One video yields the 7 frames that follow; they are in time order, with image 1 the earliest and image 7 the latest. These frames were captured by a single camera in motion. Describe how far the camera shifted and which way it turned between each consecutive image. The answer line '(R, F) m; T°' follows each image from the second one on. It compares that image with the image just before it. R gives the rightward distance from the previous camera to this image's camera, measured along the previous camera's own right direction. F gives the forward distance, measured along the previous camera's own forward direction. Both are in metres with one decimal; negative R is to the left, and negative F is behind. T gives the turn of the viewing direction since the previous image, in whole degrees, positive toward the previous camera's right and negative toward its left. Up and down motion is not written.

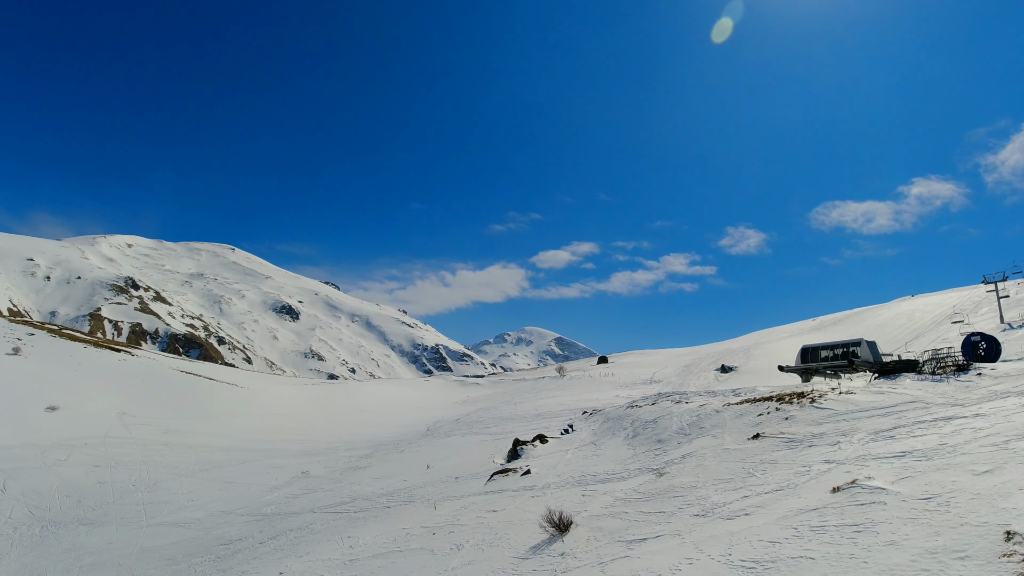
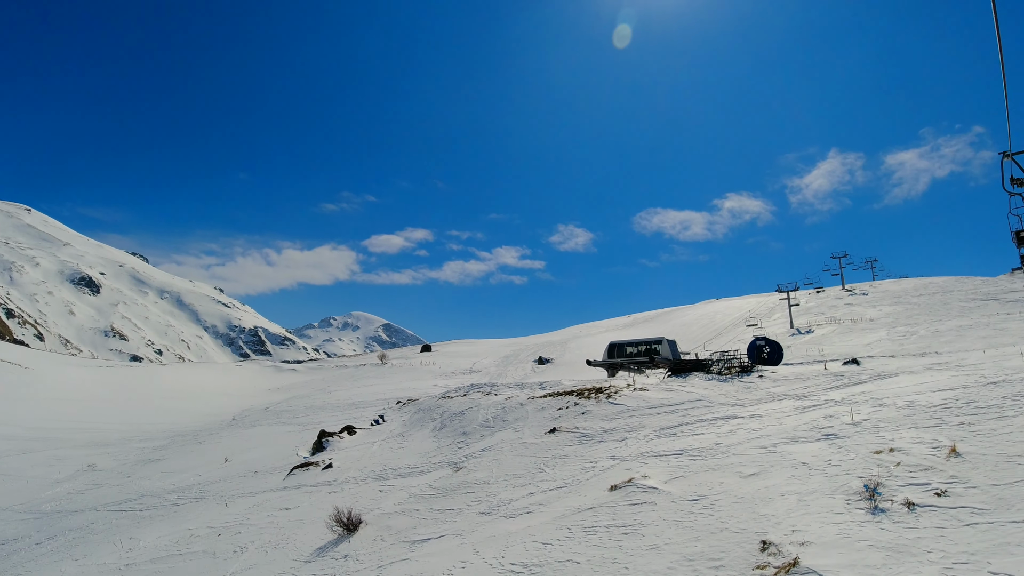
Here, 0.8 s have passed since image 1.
(+2.8, +3.4) m; +16°
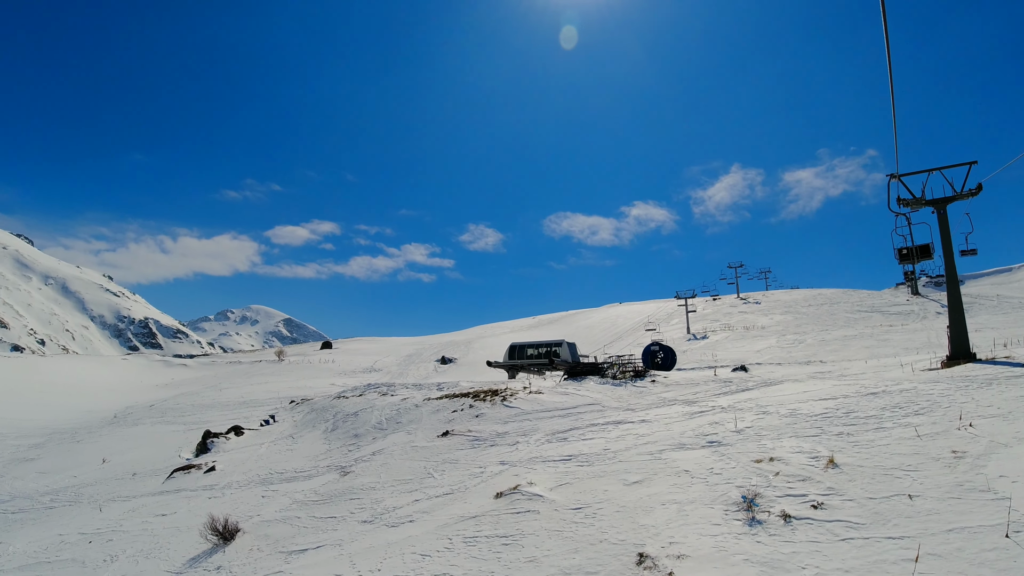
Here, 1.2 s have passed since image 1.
(+0.9, +1.2) m; +9°
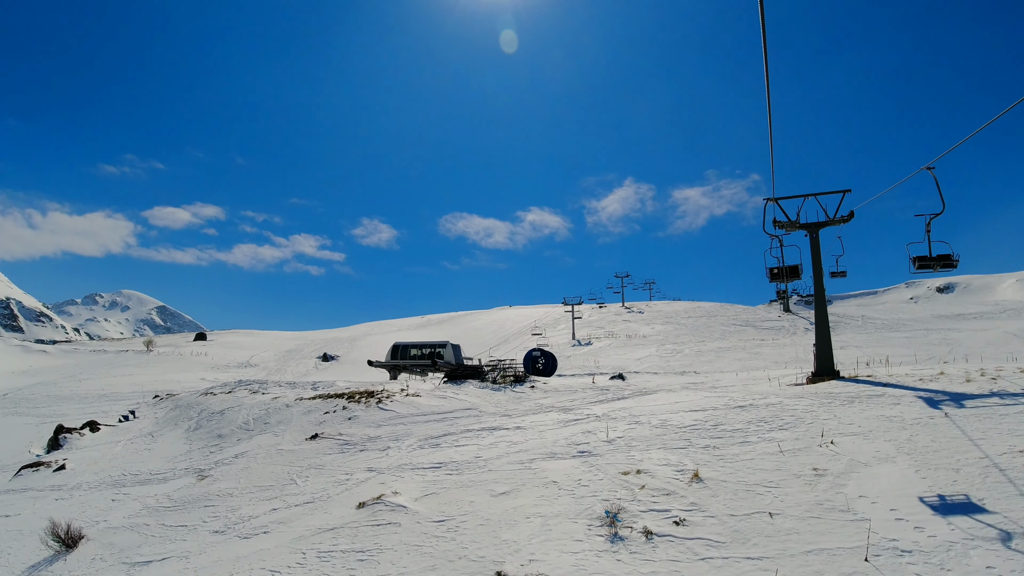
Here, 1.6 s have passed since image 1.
(+0.5, +0.9) m; +11°
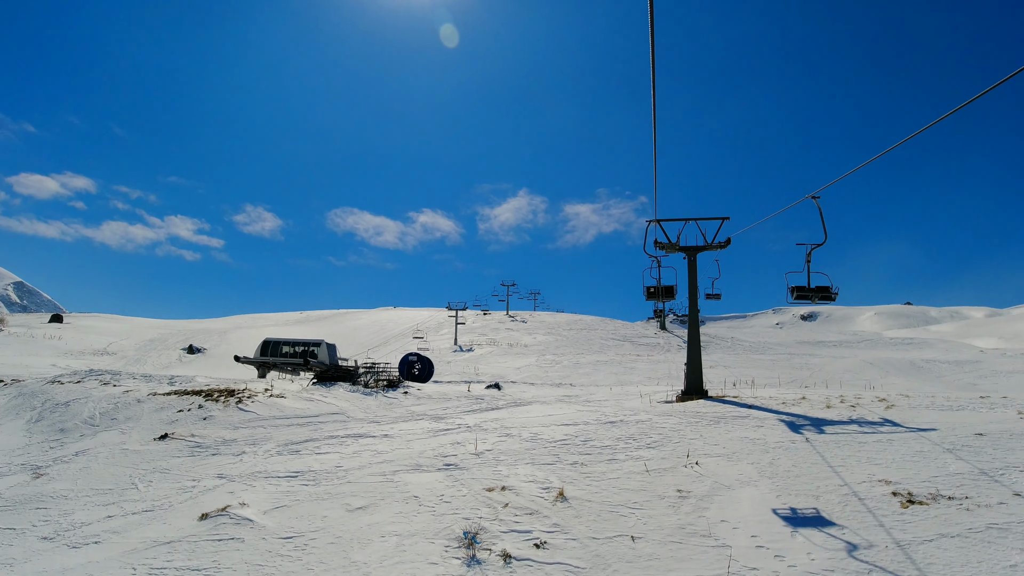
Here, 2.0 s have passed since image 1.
(+0.3, +0.6) m; +12°
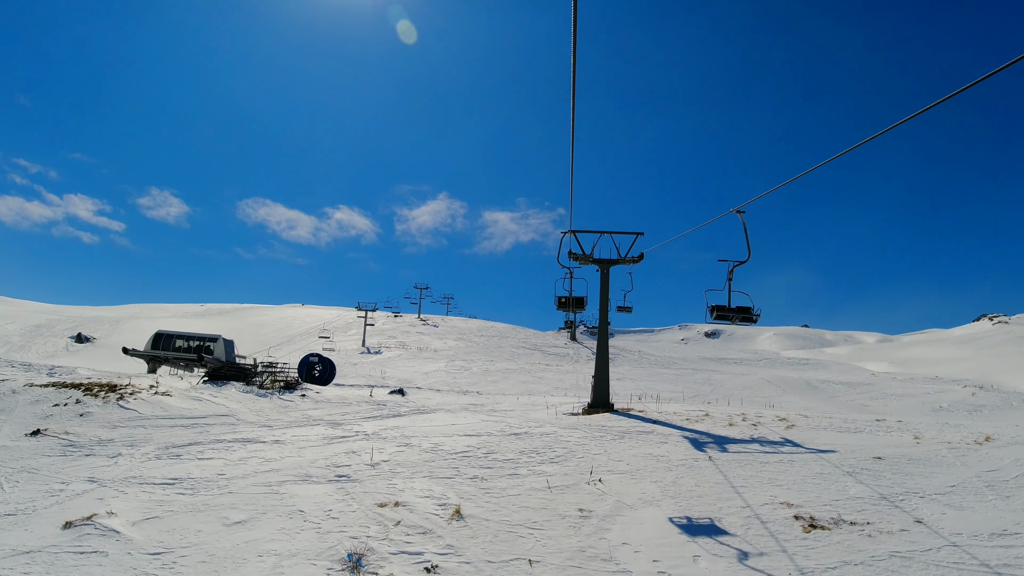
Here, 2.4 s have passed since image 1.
(+0.2, +0.4) m; +8°
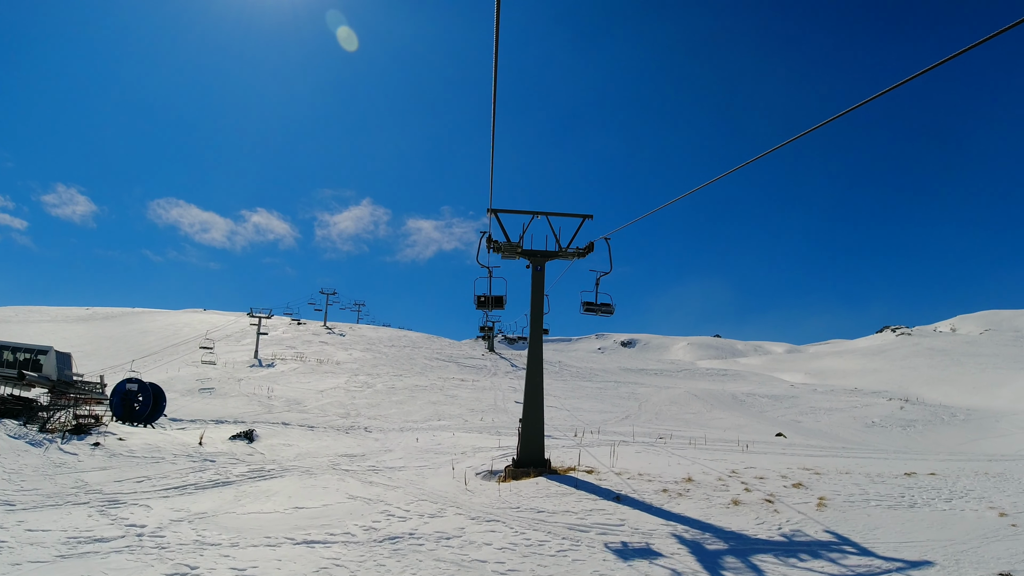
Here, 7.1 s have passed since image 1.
(+0.4, +3.4) m; +8°
